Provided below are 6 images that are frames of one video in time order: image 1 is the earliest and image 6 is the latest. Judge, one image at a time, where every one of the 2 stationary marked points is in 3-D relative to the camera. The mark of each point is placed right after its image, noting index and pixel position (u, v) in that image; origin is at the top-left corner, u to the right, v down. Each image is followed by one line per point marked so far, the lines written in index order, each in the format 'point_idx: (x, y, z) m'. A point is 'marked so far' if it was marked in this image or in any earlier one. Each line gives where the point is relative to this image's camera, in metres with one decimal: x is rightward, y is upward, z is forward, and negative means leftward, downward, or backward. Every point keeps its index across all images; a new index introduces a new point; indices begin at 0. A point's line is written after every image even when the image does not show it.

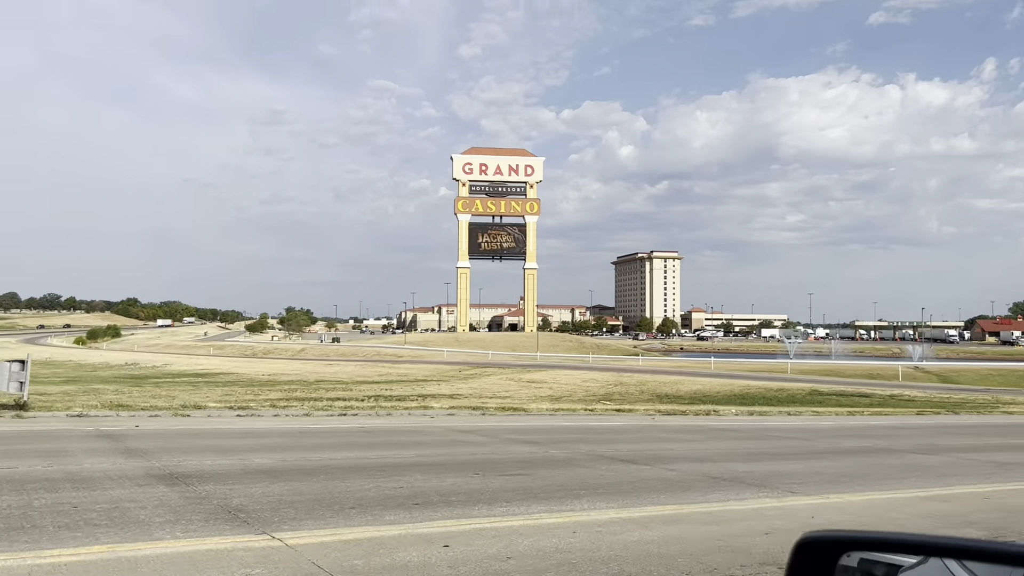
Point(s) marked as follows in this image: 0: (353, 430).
0: (-2.9, -2.7, +14.6) m
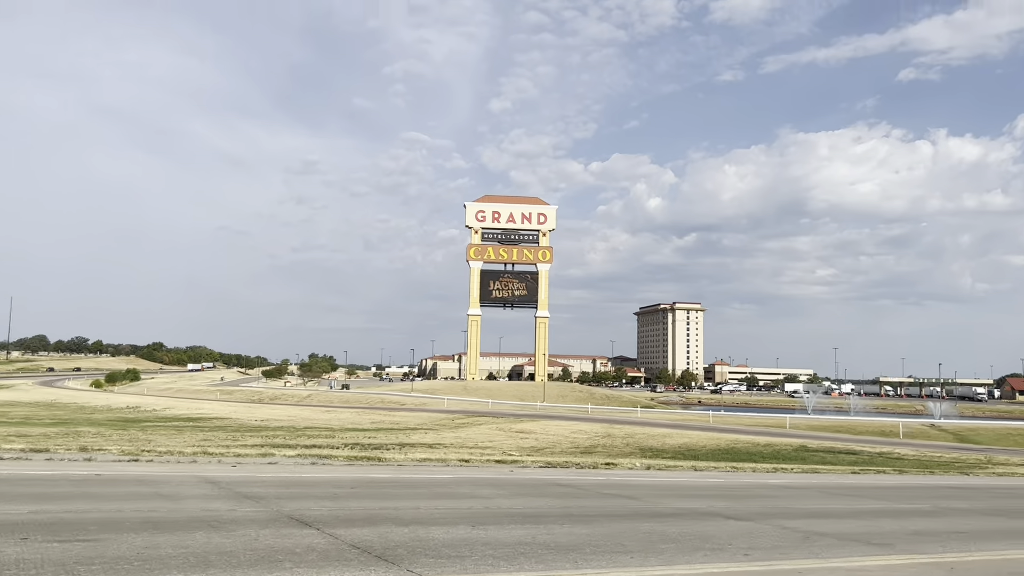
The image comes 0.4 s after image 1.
0: (-3.9, -3.5, +13.9) m
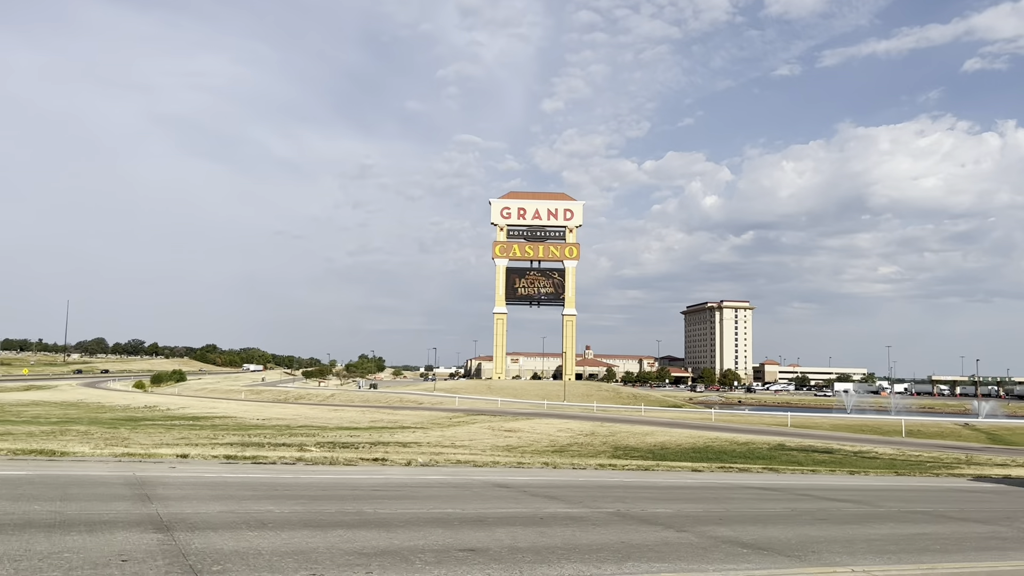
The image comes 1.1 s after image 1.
0: (-5.5, -3.2, +13.1) m
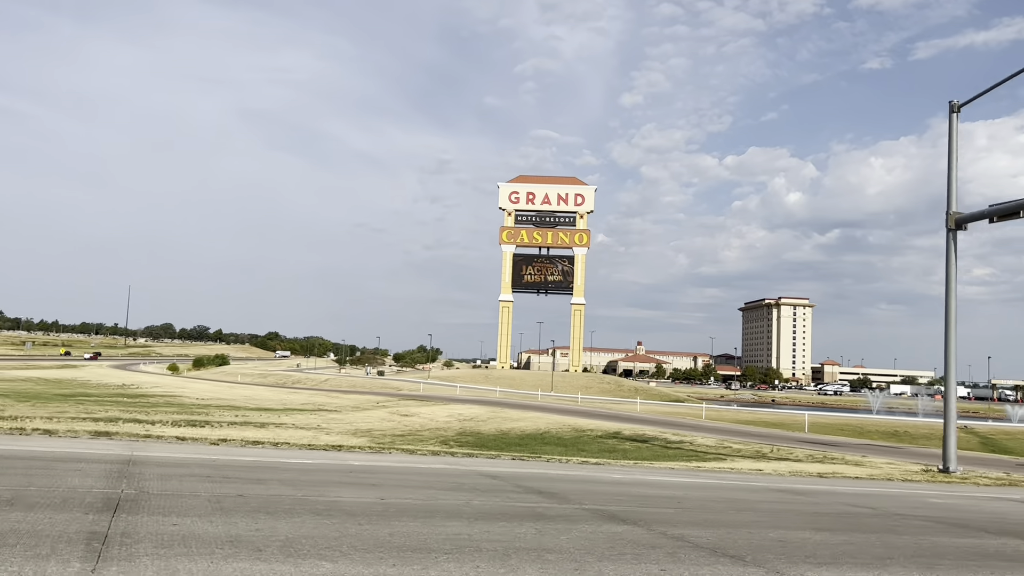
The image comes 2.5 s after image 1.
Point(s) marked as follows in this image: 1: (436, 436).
0: (-10.7, -2.3, +11.7) m
1: (-1.9, -3.8, +19.9) m
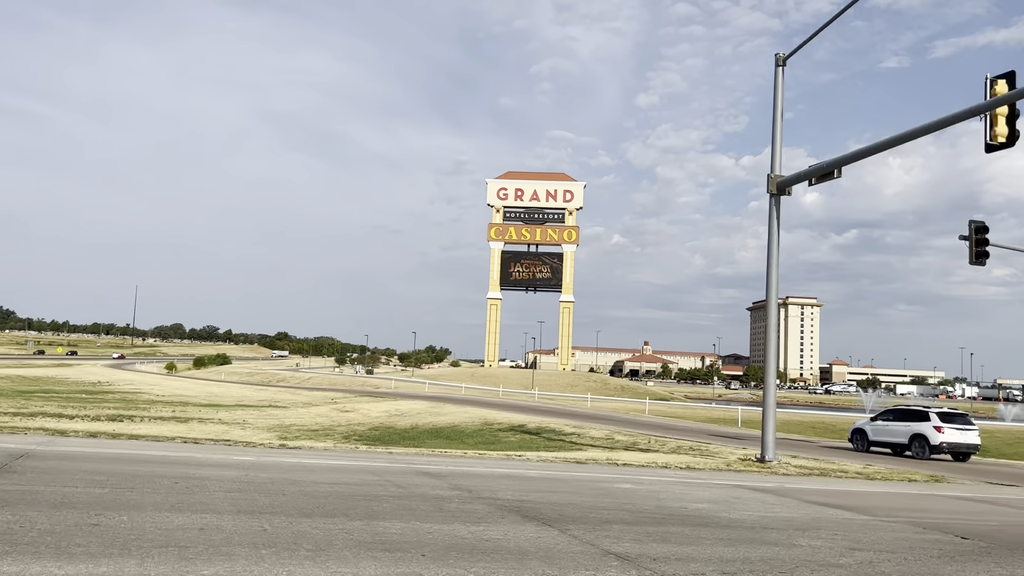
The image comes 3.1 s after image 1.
0: (-13.0, -2.0, +11.1) m
1: (-4.1, -3.6, +19.2) m
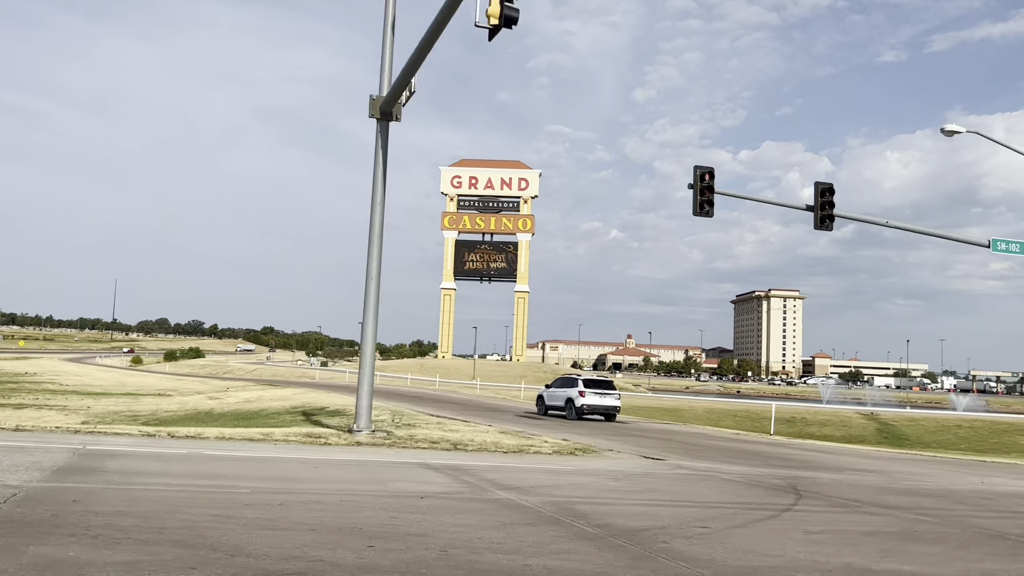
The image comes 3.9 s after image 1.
0: (-17.0, -1.5, +9.8) m
1: (-8.2, -3.0, +18.0) m
